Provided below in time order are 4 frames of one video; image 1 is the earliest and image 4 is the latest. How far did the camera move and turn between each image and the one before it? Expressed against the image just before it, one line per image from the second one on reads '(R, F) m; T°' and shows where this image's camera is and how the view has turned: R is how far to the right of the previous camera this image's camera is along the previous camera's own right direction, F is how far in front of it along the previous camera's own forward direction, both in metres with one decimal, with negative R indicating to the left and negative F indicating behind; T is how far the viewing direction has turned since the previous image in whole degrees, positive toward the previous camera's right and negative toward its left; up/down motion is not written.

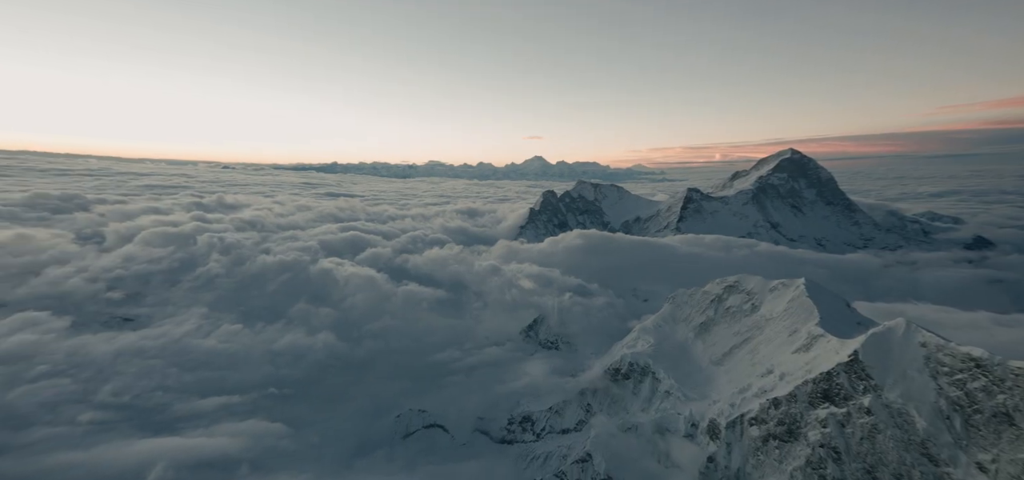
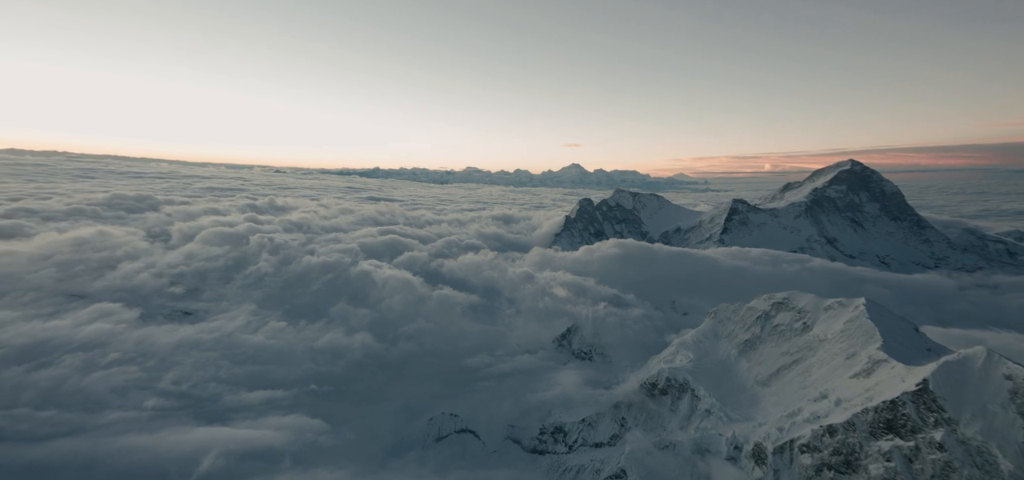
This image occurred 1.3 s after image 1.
(-0.8, +0.6) m; -4°
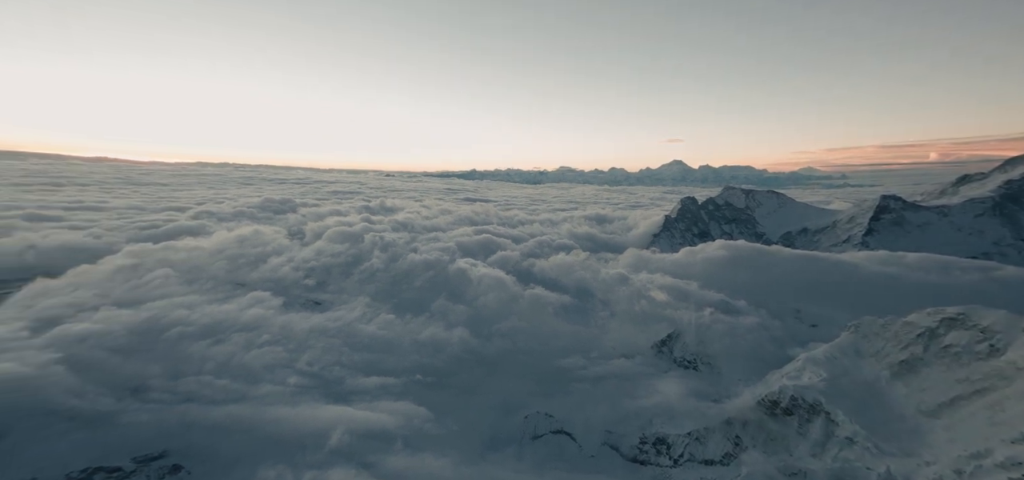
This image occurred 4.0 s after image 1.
(-2.5, +2.2) m; -11°
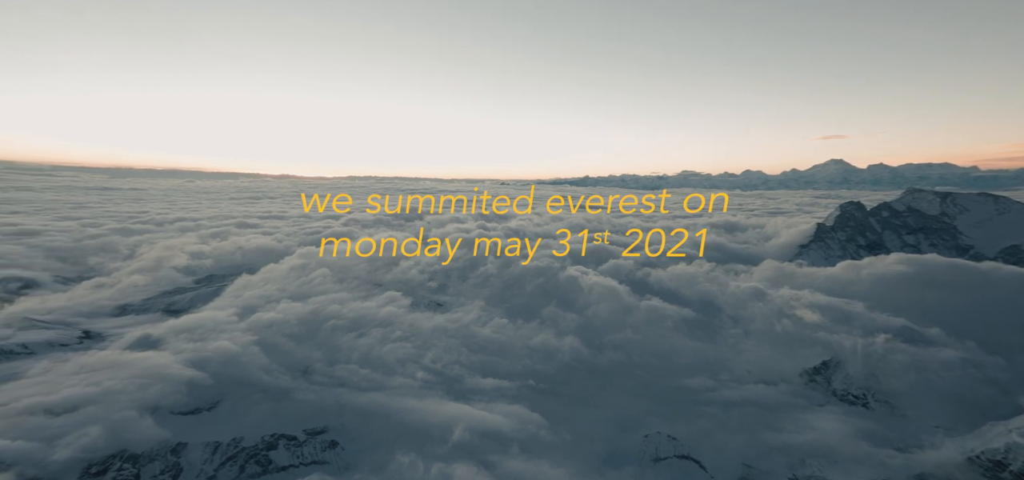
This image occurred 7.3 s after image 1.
(-4.4, +5.2) m; -14°
